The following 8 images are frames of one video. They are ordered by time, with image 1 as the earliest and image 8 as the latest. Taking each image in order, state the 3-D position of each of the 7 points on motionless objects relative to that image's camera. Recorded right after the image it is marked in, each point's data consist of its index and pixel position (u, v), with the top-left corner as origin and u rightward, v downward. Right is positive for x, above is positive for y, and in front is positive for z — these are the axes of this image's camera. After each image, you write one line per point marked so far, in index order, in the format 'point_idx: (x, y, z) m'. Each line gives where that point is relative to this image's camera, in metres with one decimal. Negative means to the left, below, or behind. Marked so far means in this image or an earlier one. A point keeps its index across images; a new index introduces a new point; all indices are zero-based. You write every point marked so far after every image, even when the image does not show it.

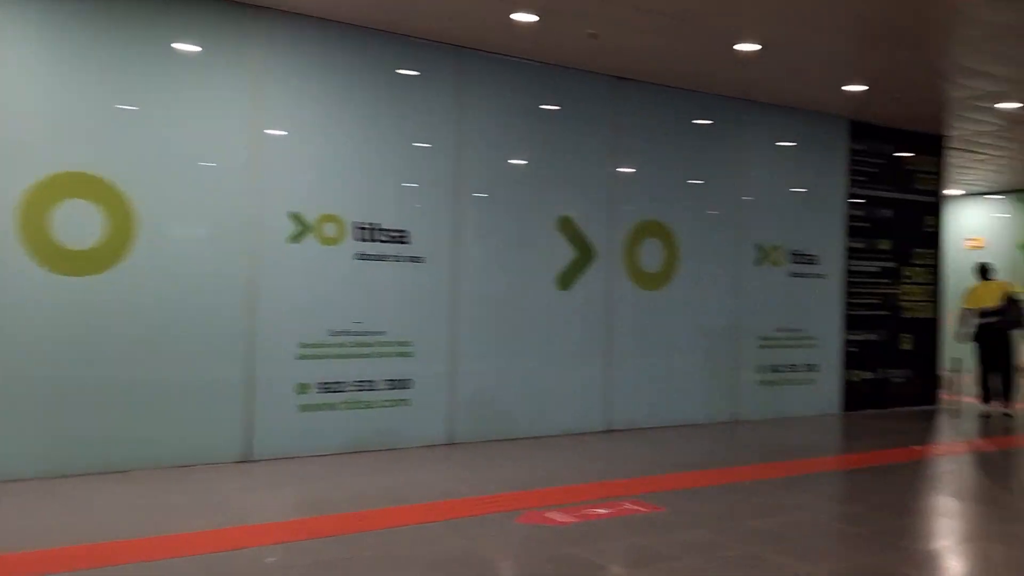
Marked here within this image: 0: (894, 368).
0: (+4.0, -0.9, +9.0) m
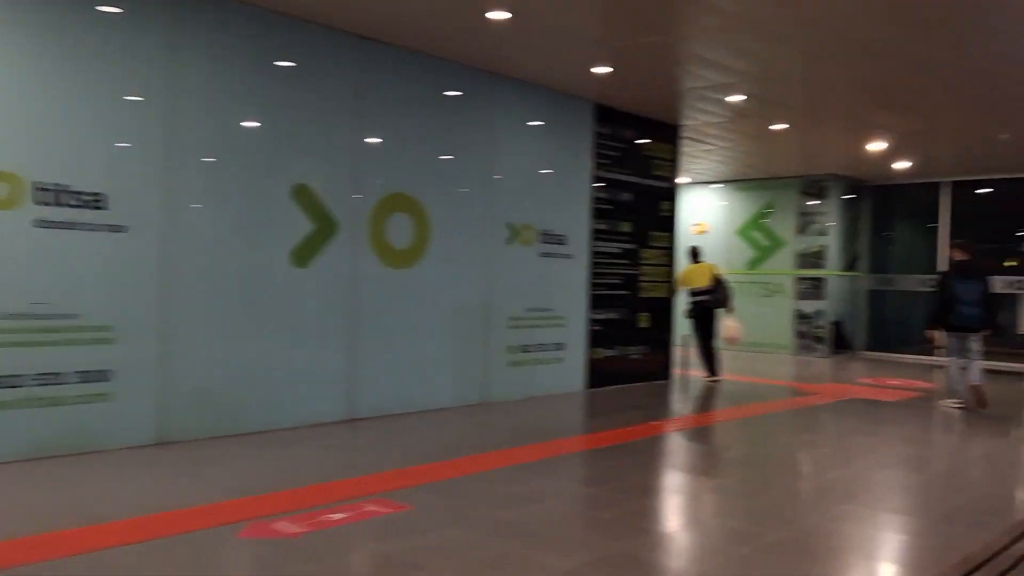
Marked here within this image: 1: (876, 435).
0: (+1.3, -0.6, +9.3) m
1: (+3.4, -1.4, +7.9) m
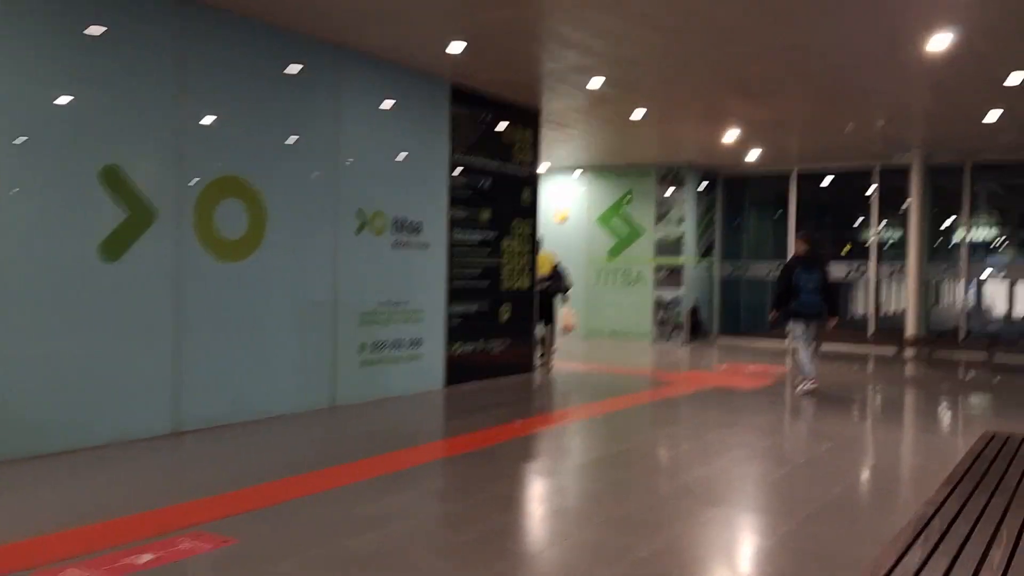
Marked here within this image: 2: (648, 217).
0: (-0.2, -0.5, +8.9) m
1: (+2.1, -1.3, +7.9) m
2: (+2.3, +1.2, +14.1) m
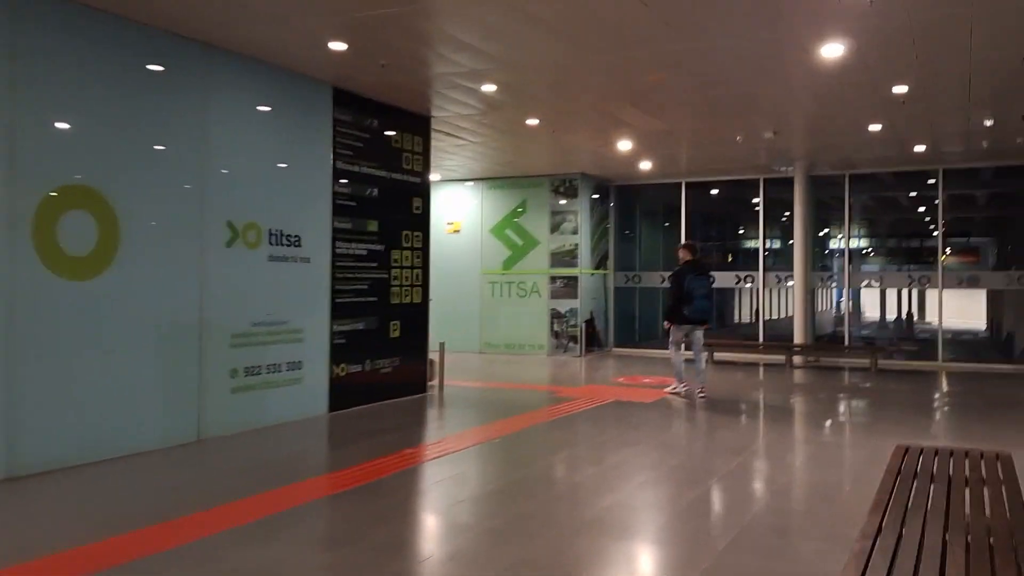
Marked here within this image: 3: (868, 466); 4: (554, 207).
0: (-1.3, -0.7, +8.4) m
1: (+1.1, -1.4, +7.6) m
2: (+0.5, +1.0, +13.9) m
3: (+2.7, -1.4, +6.6) m
4: (+0.7, +1.3, +13.8) m
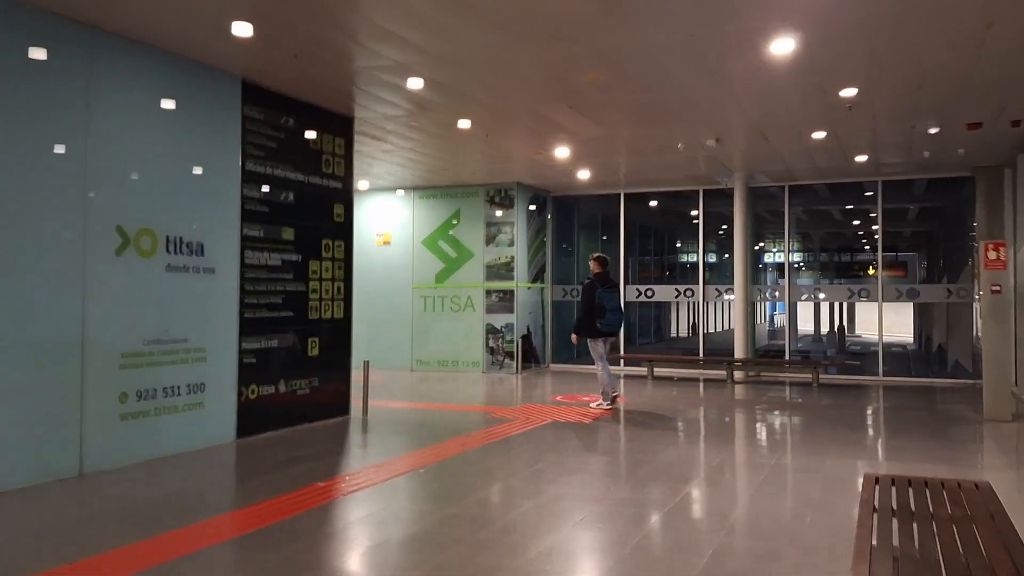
0: (-1.9, -0.8, +7.7) m
1: (+0.5, -1.5, +7.1) m
2: (-0.5, +0.8, +13.3) m
3: (+2.2, -1.5, +6.2) m
4: (-0.4, +1.1, +13.2) m
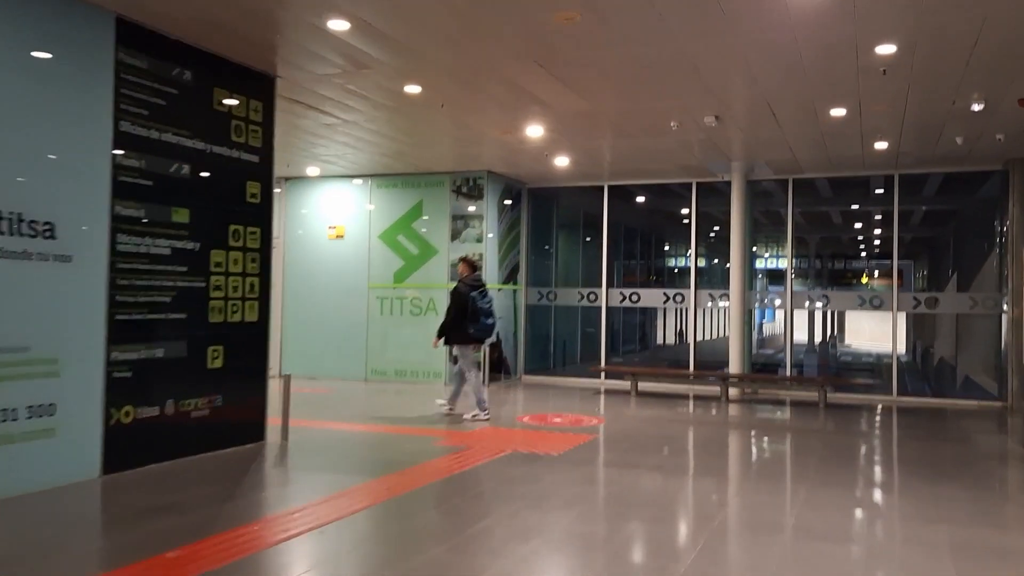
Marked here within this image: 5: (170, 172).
0: (-2.3, -0.8, +6.2) m
1: (+0.2, -1.5, +5.6) m
2: (-1.0, +0.7, +11.8) m
3: (+1.8, -1.5, +4.7) m
4: (-0.8, +1.1, +11.7) m
5: (-2.4, +0.8, +5.9) m
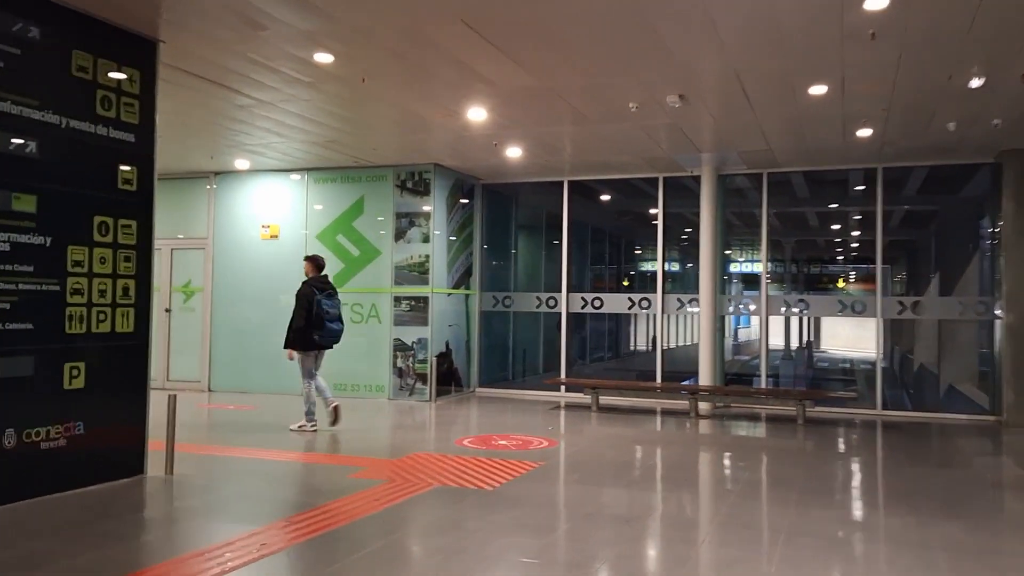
0: (-2.8, -0.8, +5.1) m
1: (-0.3, -1.5, +4.6) m
2: (-1.6, +0.7, +10.7) m
3: (+1.4, -1.5, +3.7) m
4: (-1.4, +1.0, +10.7) m
5: (-2.8, +0.8, +4.8) m
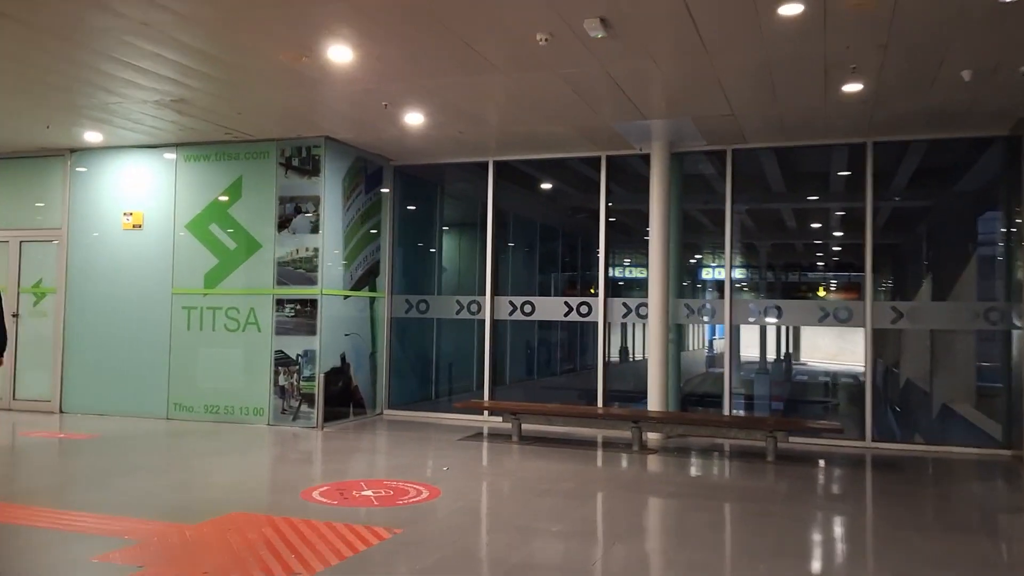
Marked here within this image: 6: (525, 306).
0: (-3.6, -0.8, +3.1) m
1: (-1.1, -1.4, +2.6) m
2: (-2.5, +0.7, +8.8) m
3: (+0.6, -1.5, +1.8) m
4: (-2.3, +1.0, +8.8) m
5: (-3.6, +0.9, +2.9) m
6: (+0.2, -0.2, +10.1) m
